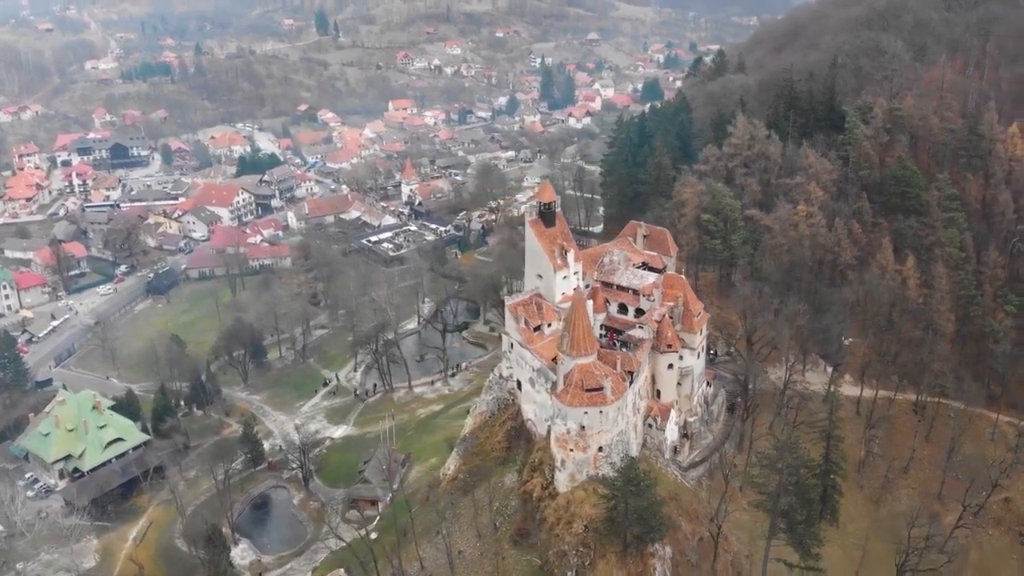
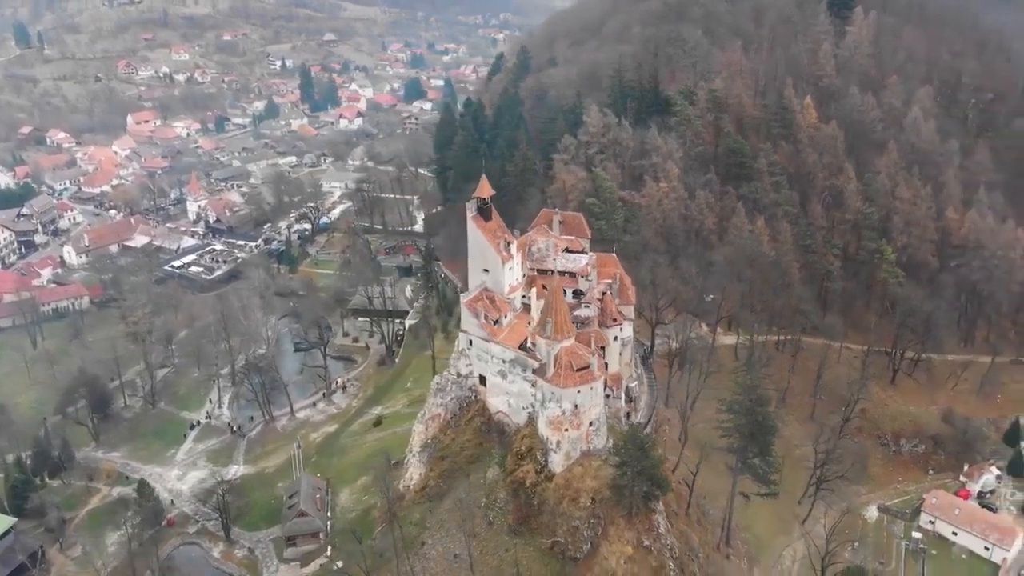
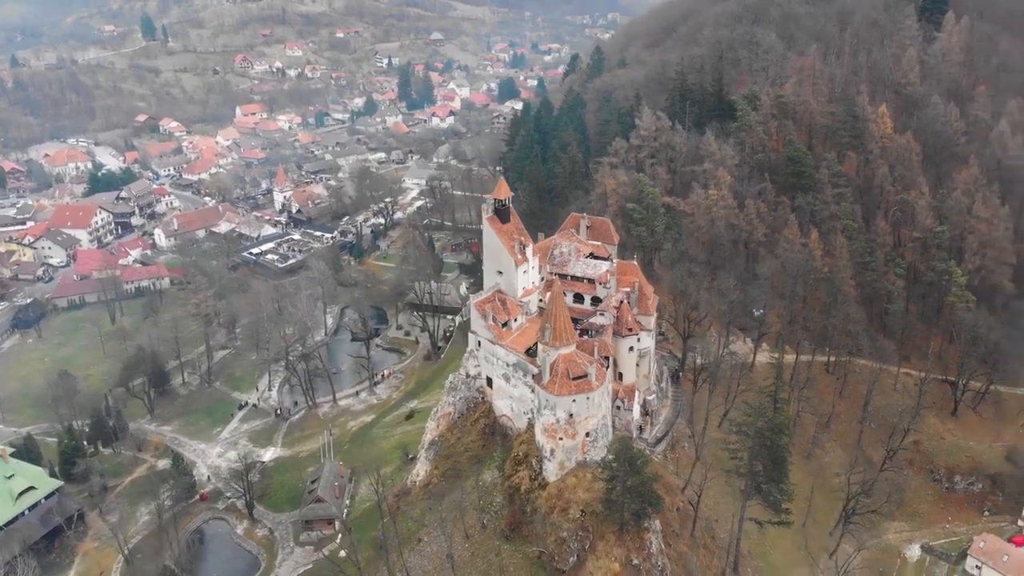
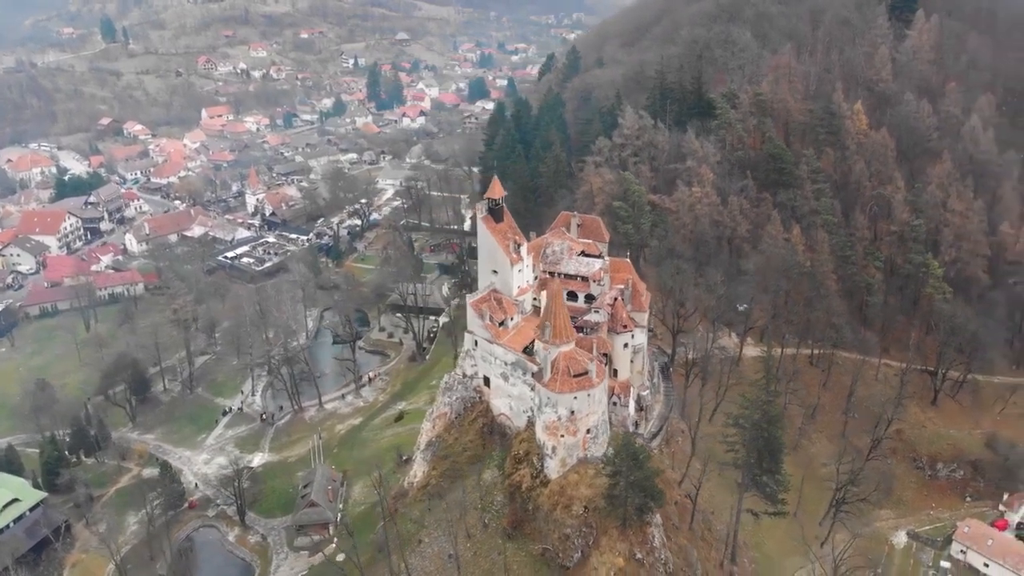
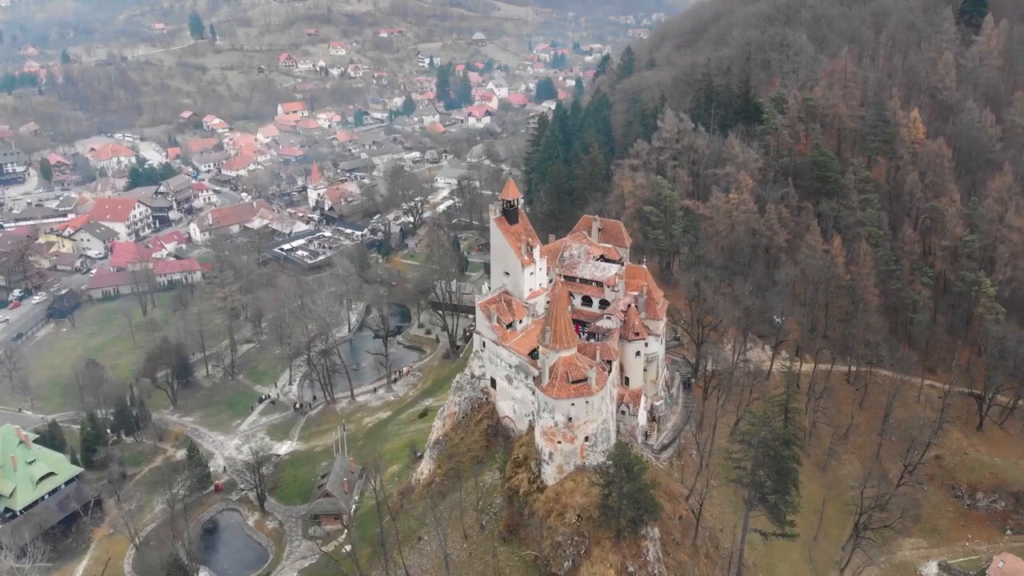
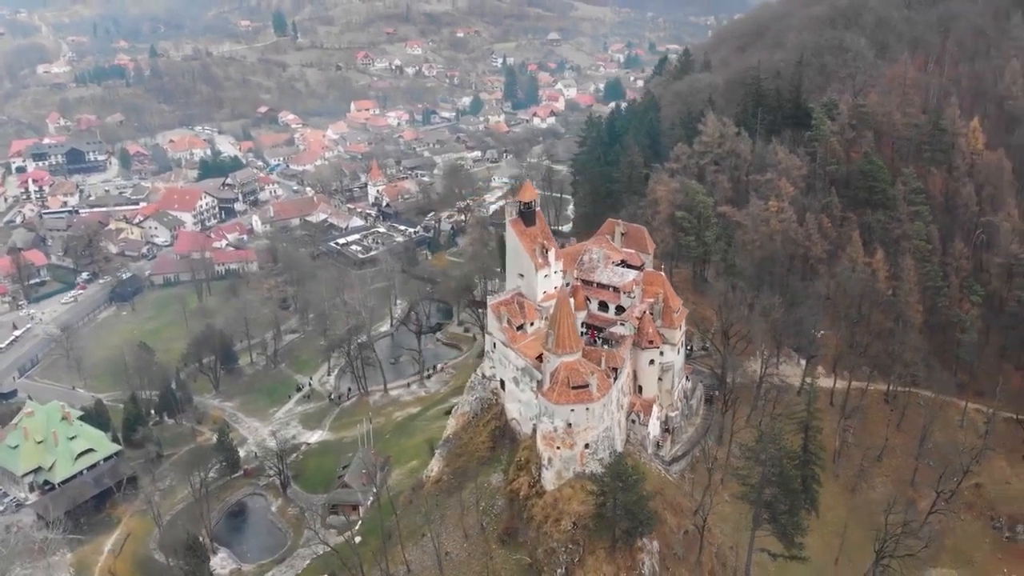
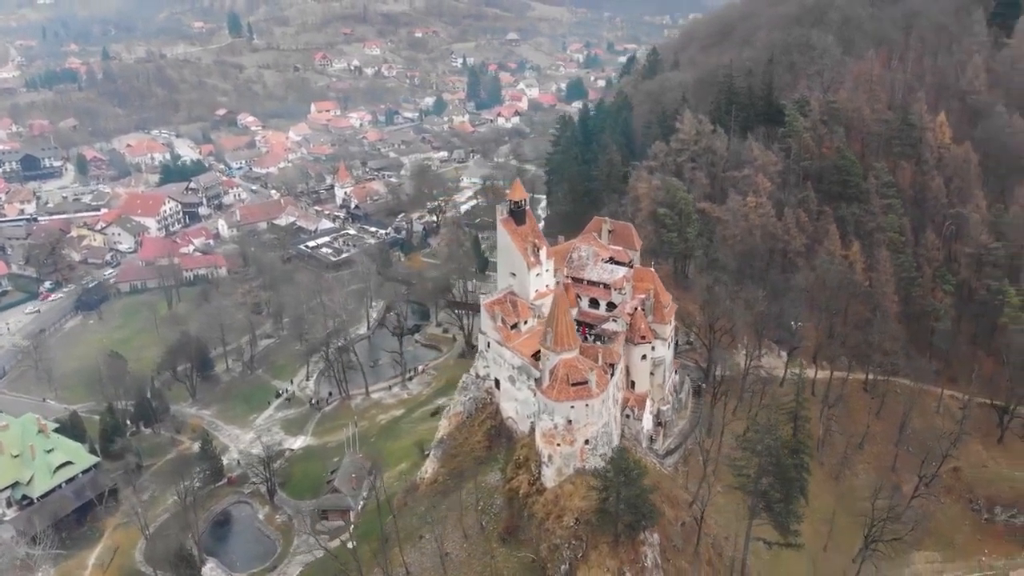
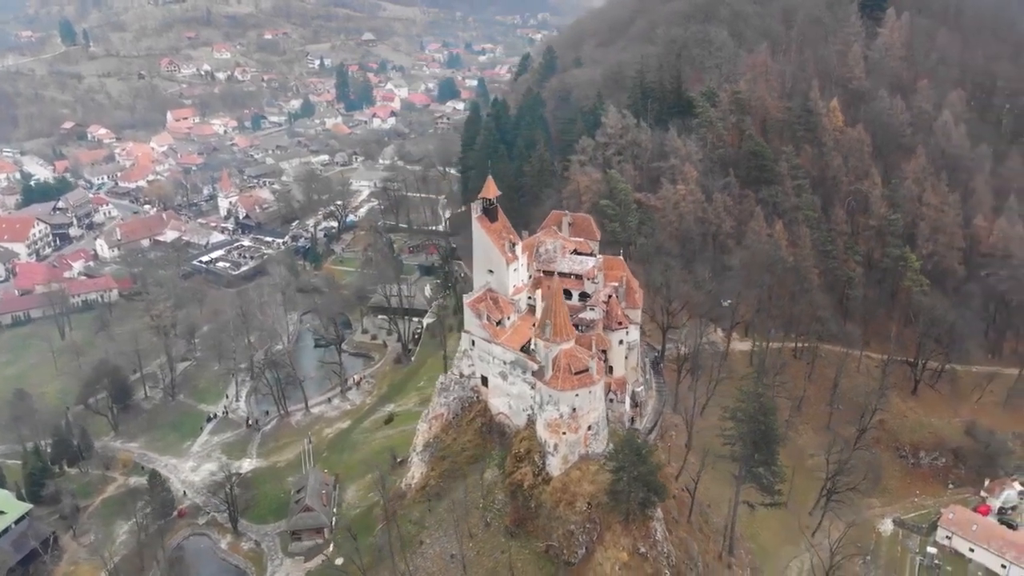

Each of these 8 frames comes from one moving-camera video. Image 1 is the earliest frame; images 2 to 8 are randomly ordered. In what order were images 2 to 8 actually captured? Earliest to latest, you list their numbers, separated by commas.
6, 7, 5, 3, 4, 8, 2
